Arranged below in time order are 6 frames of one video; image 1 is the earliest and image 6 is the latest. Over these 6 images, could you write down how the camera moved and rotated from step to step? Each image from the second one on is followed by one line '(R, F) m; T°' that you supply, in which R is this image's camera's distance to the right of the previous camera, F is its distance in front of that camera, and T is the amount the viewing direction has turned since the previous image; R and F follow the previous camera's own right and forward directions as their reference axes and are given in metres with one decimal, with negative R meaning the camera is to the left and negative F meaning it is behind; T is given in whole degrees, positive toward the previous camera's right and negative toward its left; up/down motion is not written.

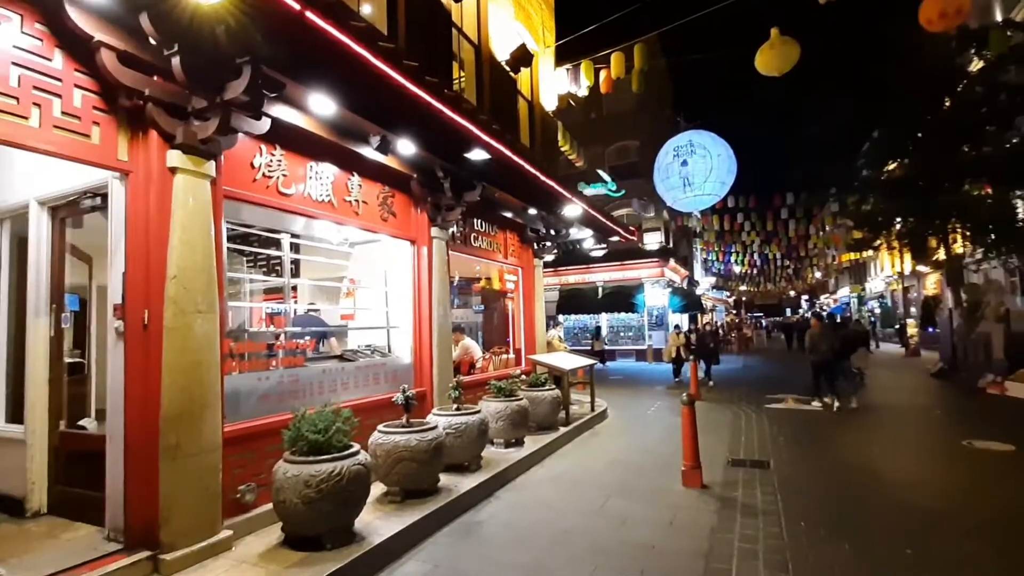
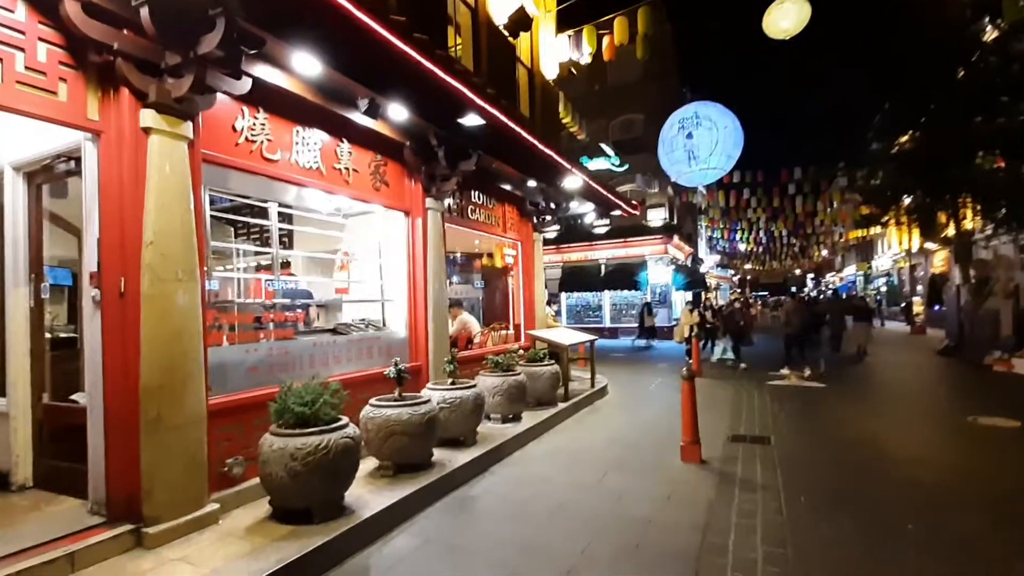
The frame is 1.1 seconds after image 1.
(+0.1, +0.2) m; 0°
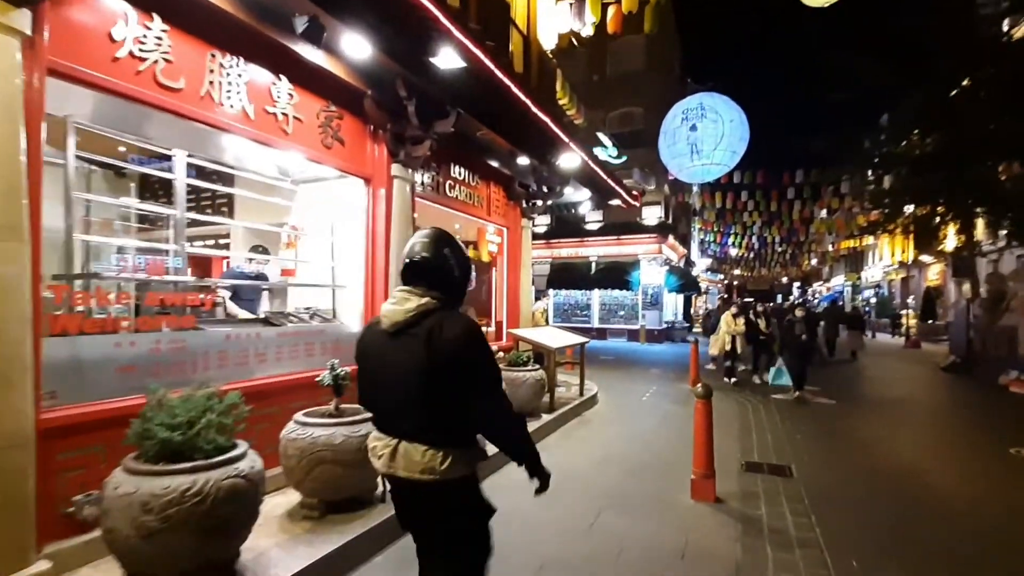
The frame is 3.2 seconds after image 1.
(+0.1, +1.4) m; +1°
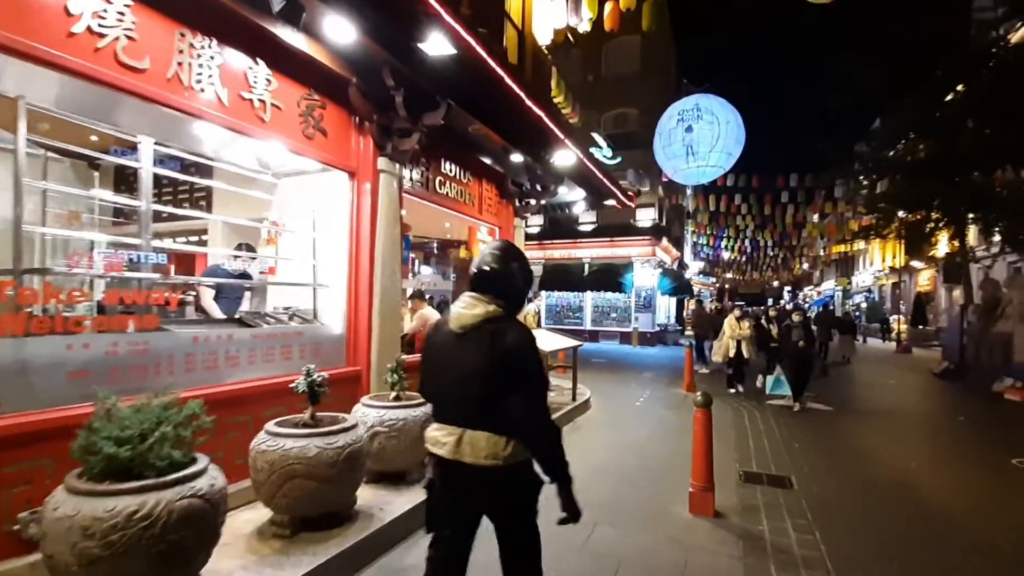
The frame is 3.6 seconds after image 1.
(0.0, +0.3) m; +1°
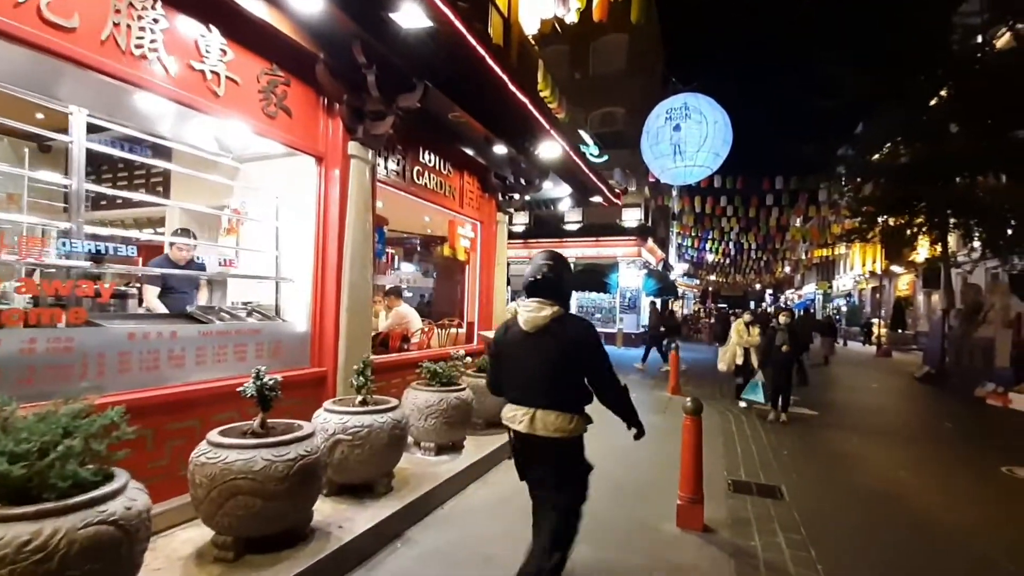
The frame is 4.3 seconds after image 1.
(+0.1, +0.4) m; +2°
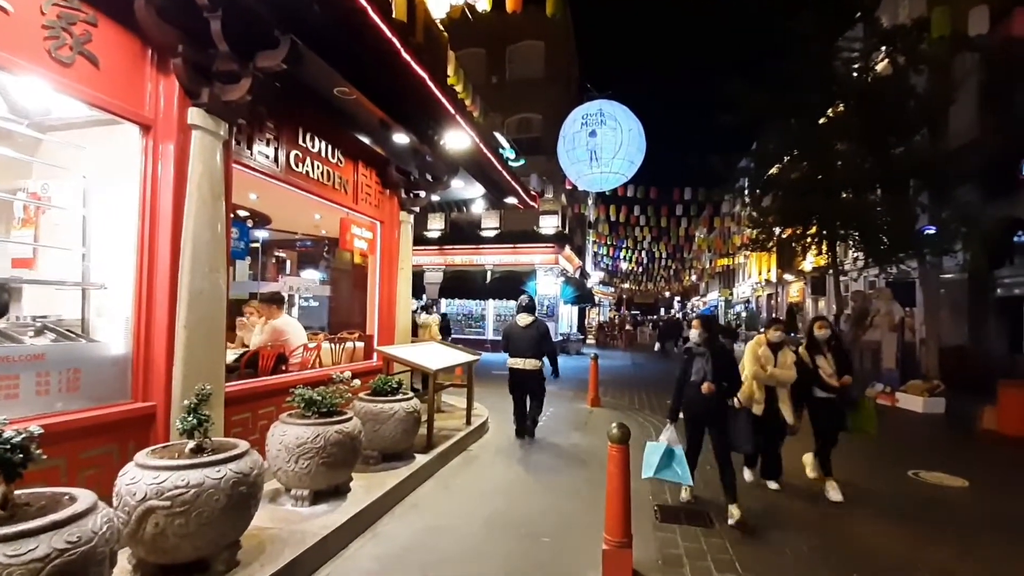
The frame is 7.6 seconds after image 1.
(+0.2, +0.9) m; +9°
